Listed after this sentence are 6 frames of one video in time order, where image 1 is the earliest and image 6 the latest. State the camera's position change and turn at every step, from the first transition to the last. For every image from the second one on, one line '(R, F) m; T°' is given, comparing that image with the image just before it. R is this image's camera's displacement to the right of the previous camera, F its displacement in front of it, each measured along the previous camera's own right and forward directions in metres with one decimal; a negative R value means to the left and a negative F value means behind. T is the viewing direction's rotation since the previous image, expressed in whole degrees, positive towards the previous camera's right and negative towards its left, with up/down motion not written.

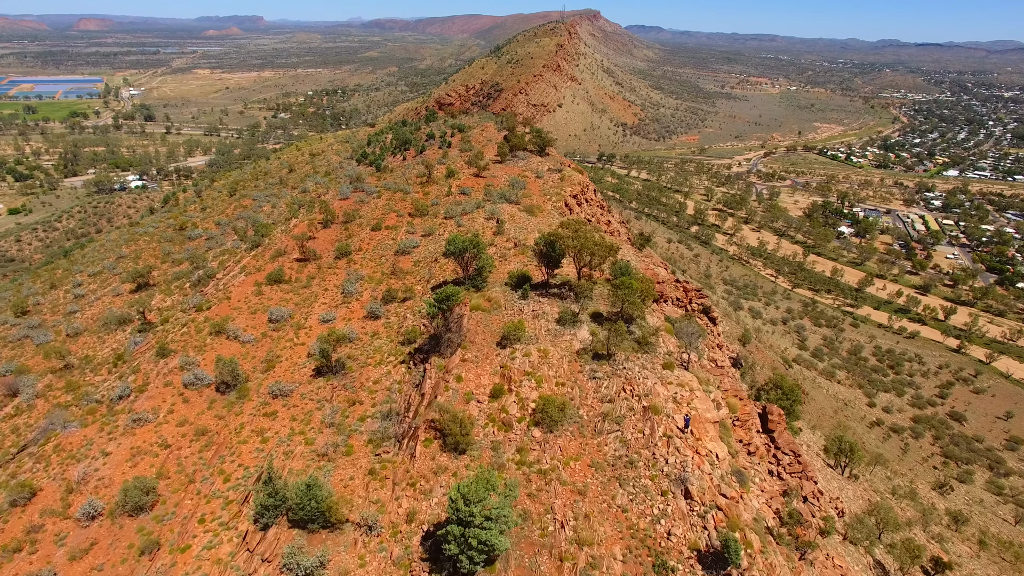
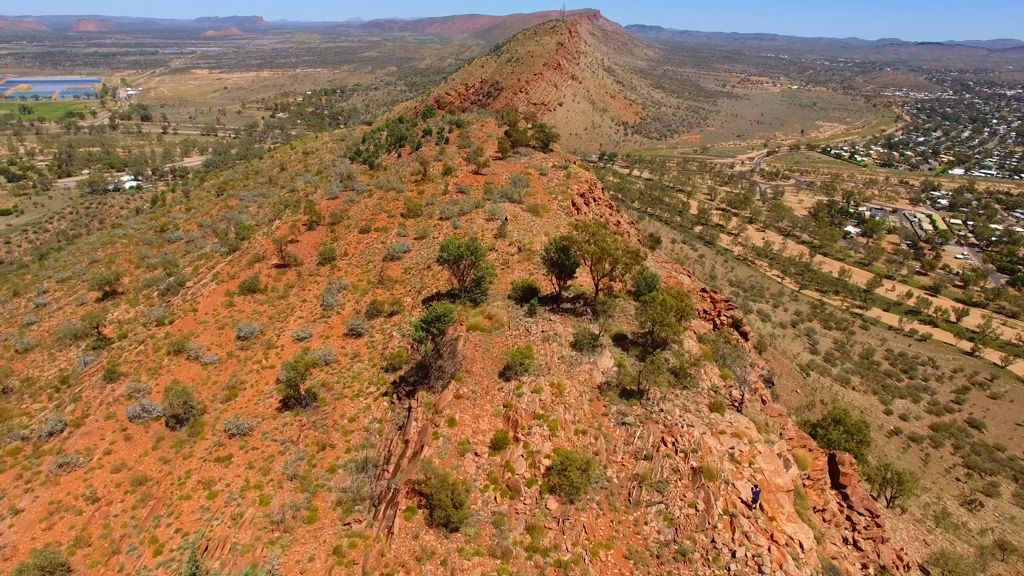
(-0.1, +3.2) m; 0°
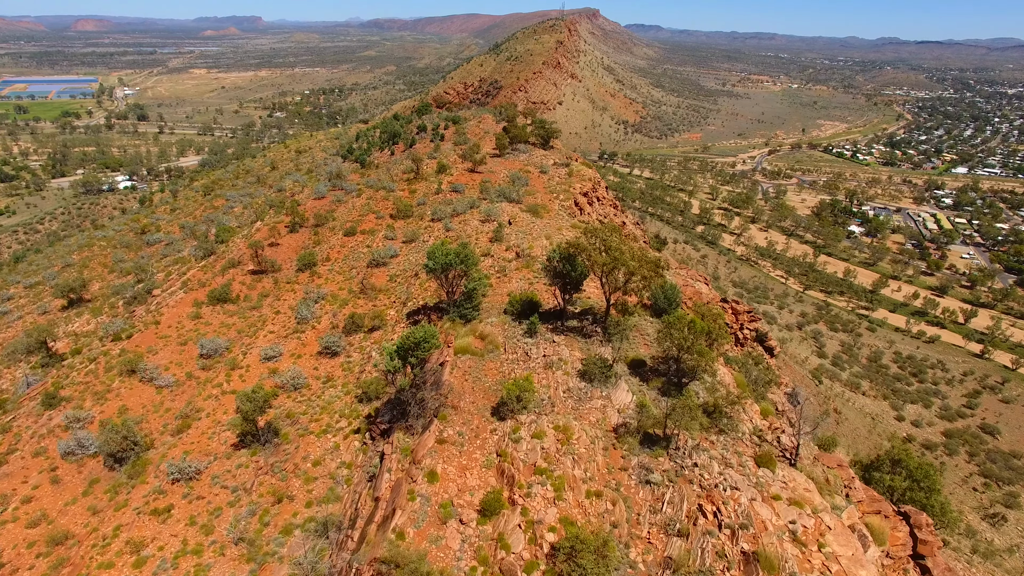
(+0.1, +2.5) m; 0°
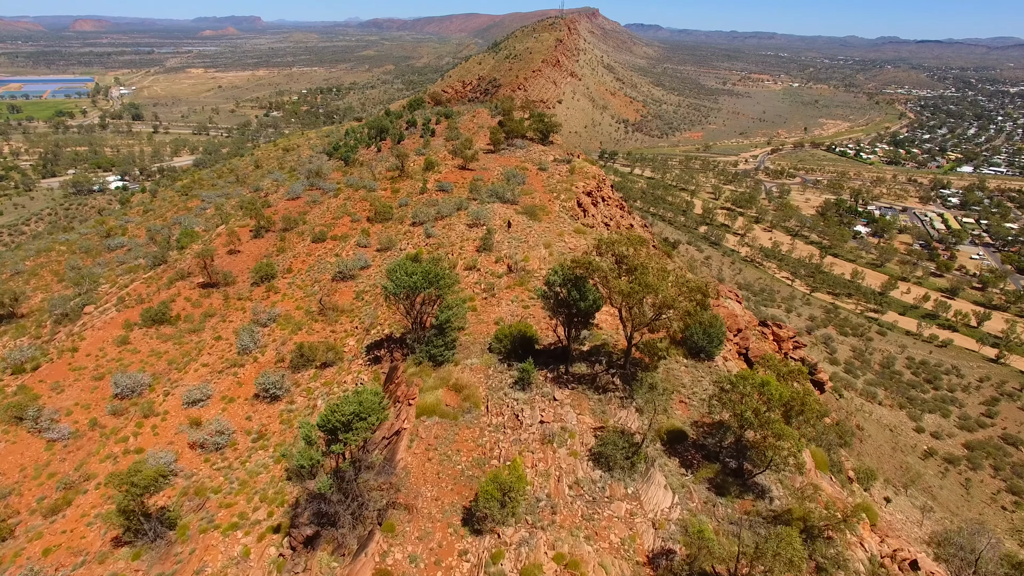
(+0.3, +3.8) m; 0°
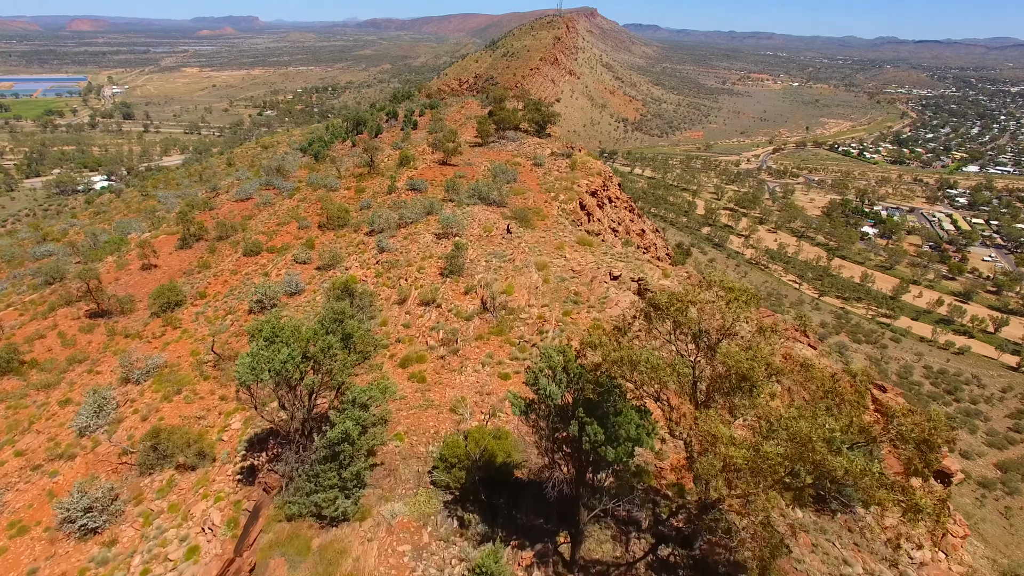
(+0.4, +5.4) m; 0°
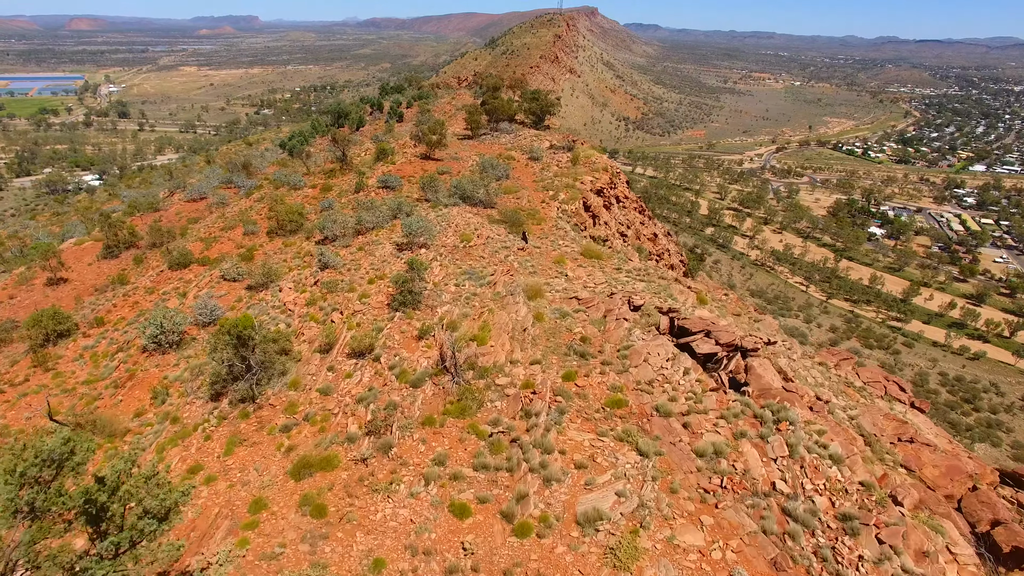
(+0.3, +3.8) m; 0°
